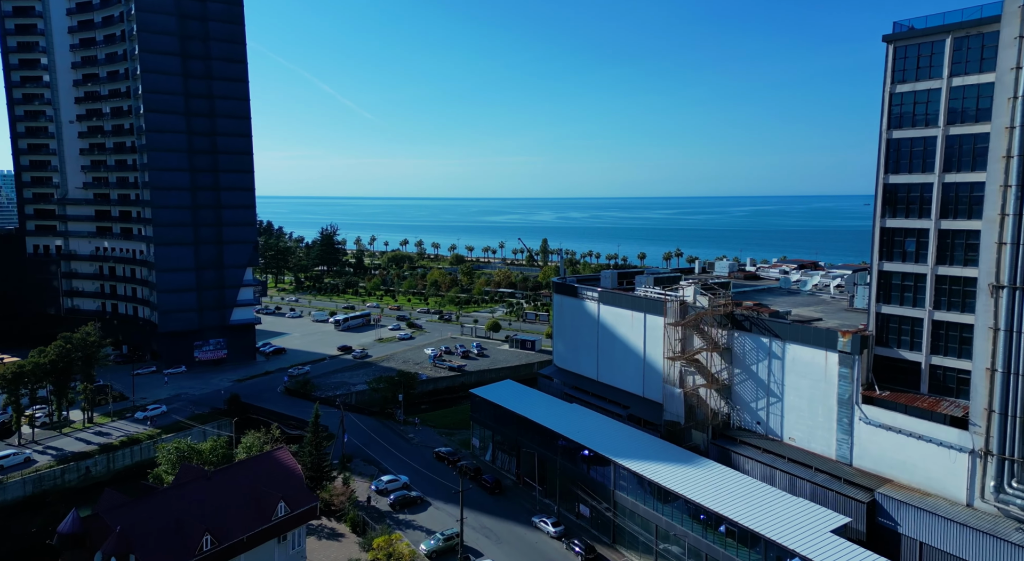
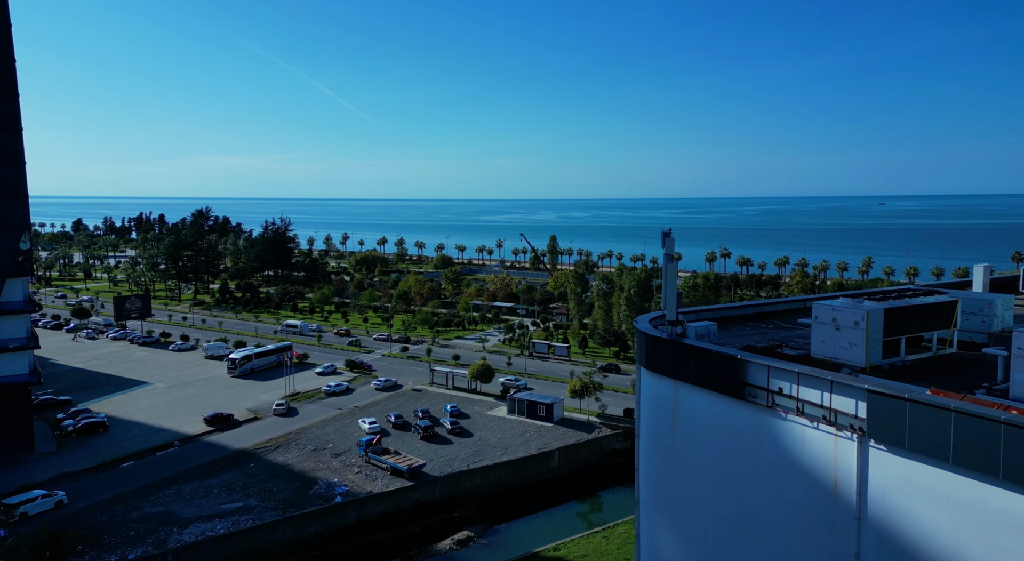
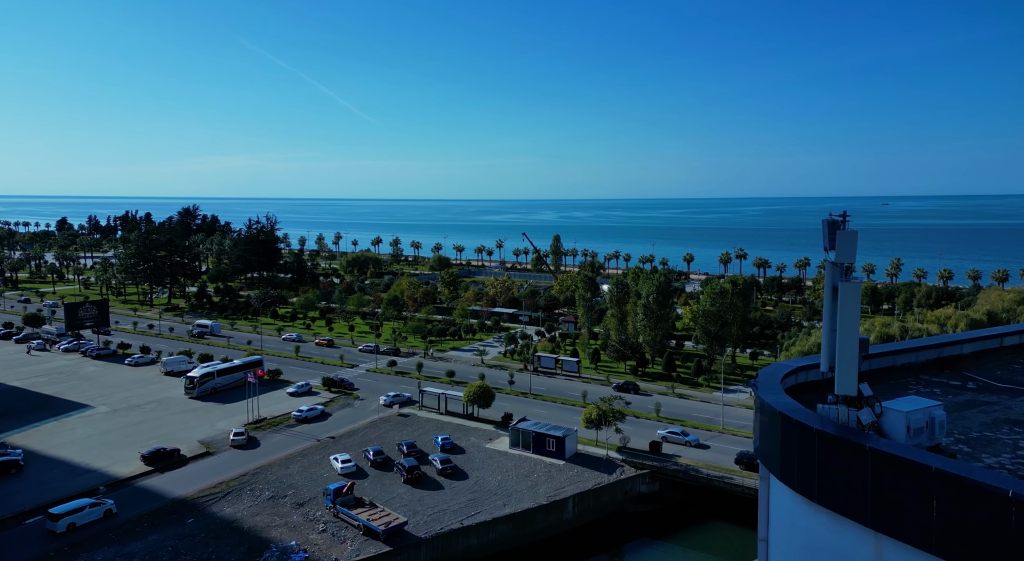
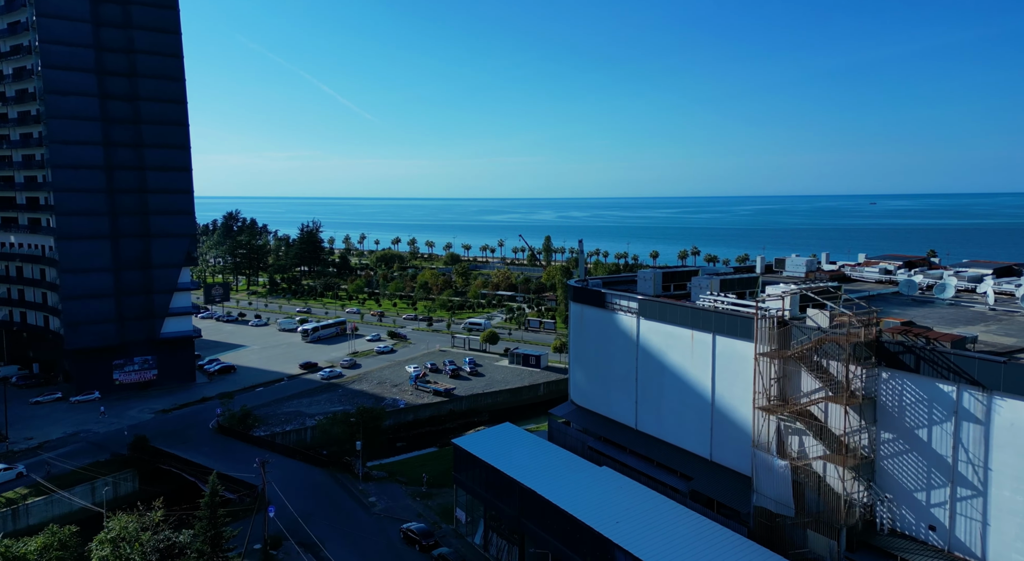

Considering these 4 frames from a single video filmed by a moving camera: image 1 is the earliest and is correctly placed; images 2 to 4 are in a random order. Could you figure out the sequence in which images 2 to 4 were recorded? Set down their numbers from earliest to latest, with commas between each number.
4, 2, 3
